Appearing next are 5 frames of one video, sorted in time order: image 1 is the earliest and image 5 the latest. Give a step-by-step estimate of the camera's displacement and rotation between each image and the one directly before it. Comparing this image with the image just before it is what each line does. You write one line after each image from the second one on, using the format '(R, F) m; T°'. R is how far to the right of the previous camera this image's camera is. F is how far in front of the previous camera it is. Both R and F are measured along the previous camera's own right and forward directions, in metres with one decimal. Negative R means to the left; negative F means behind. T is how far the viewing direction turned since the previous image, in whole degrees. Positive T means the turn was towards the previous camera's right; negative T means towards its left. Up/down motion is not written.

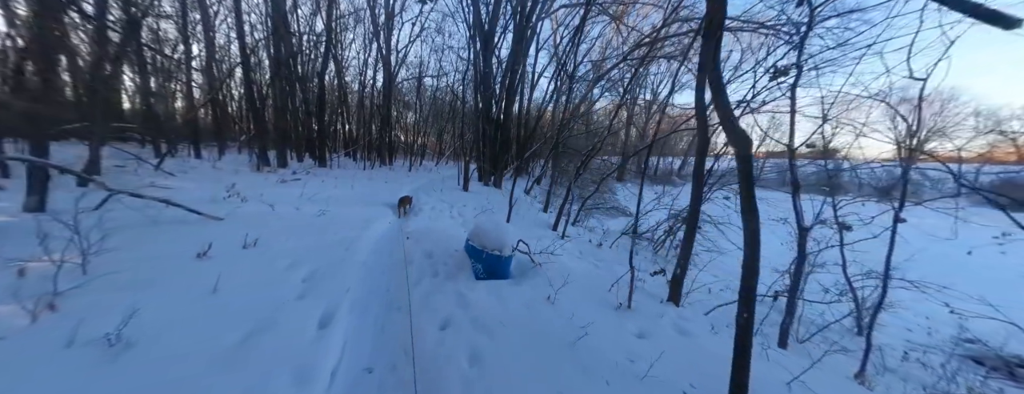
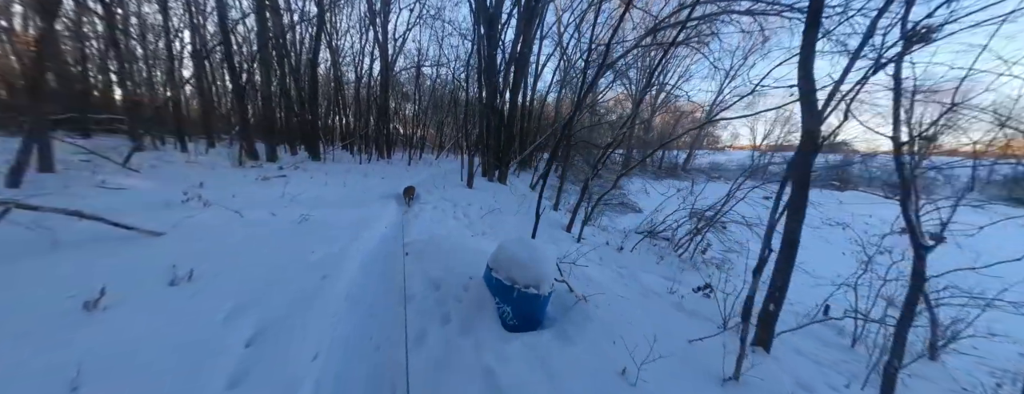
(-0.4, +0.9) m; 0°
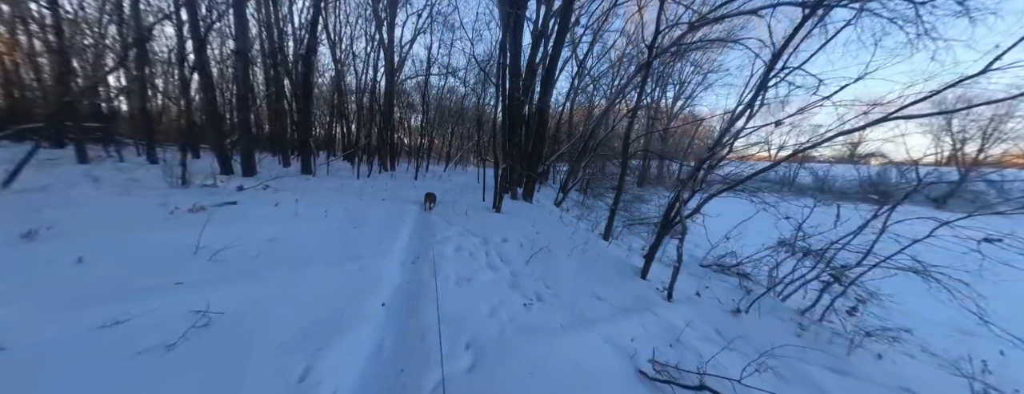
(-1.2, +2.5) m; -1°
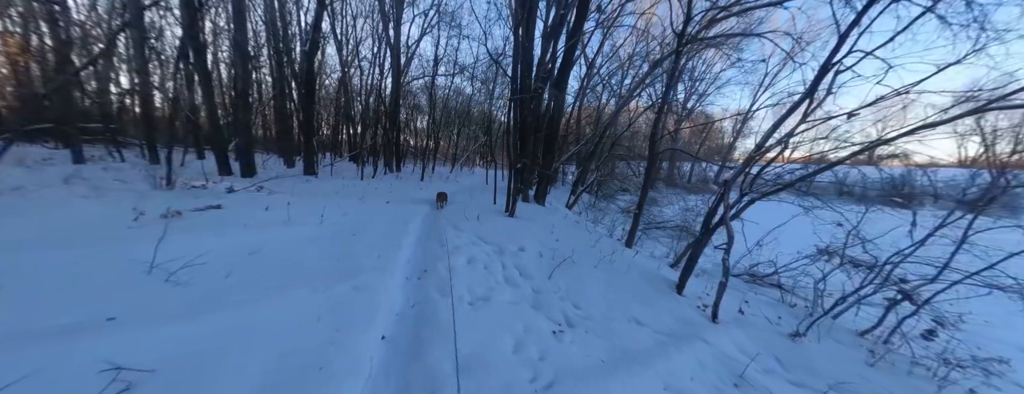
(-0.3, +0.7) m; -1°
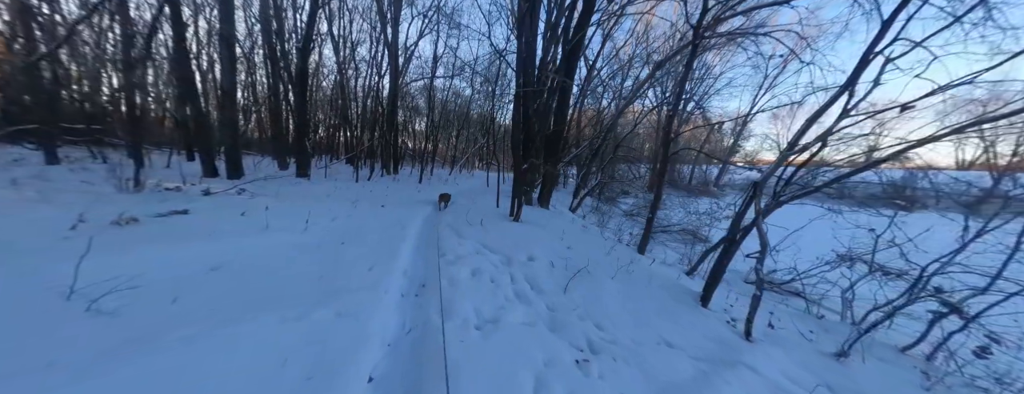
(-0.2, +0.5) m; 0°
